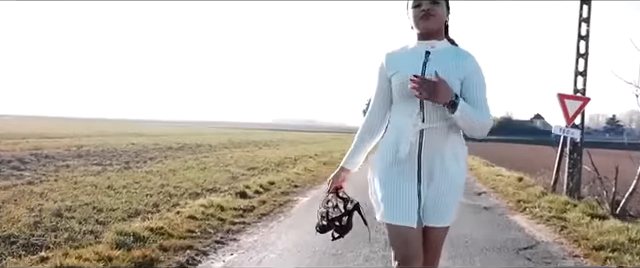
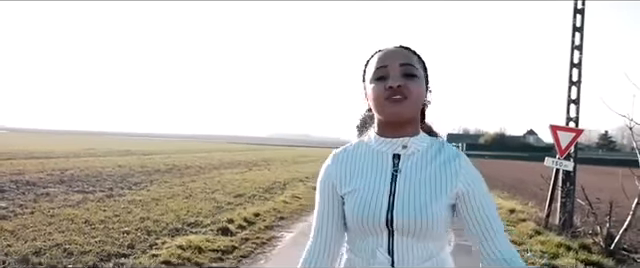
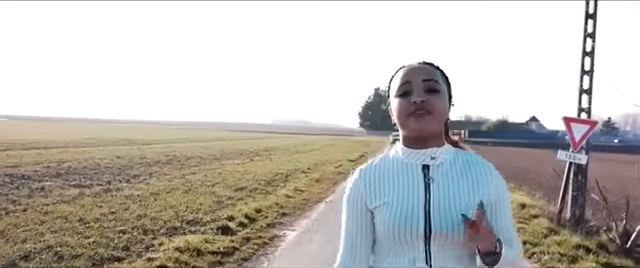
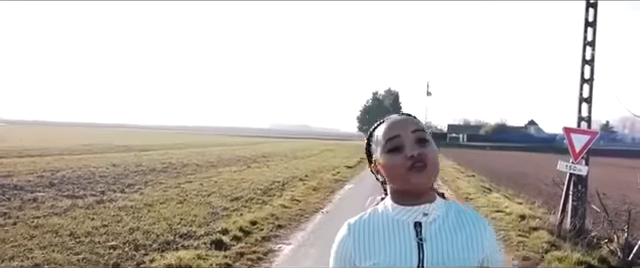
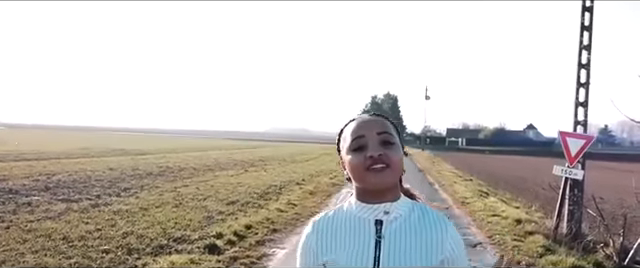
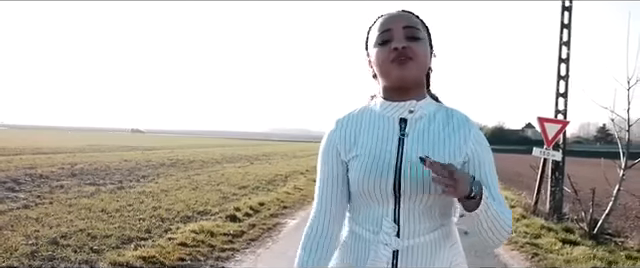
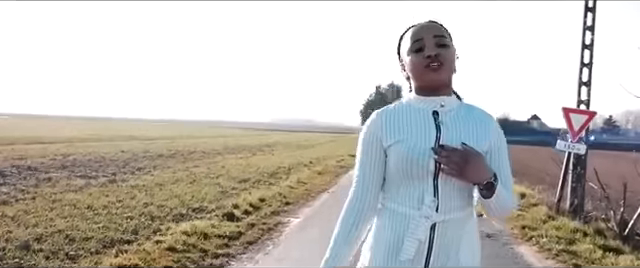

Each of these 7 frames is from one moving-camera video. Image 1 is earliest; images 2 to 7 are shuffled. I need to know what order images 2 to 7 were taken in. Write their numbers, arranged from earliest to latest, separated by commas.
7, 3, 4, 5, 2, 6
